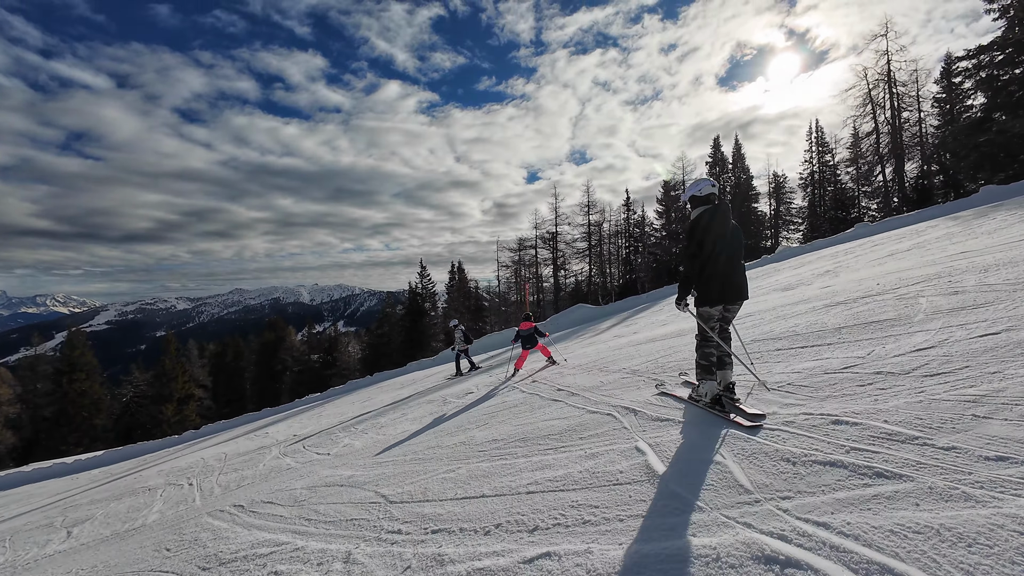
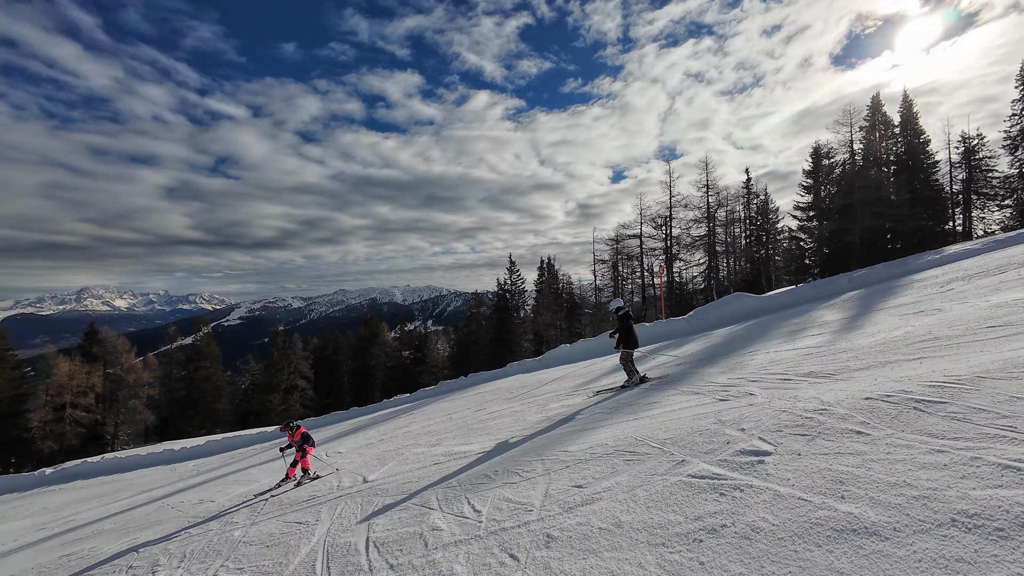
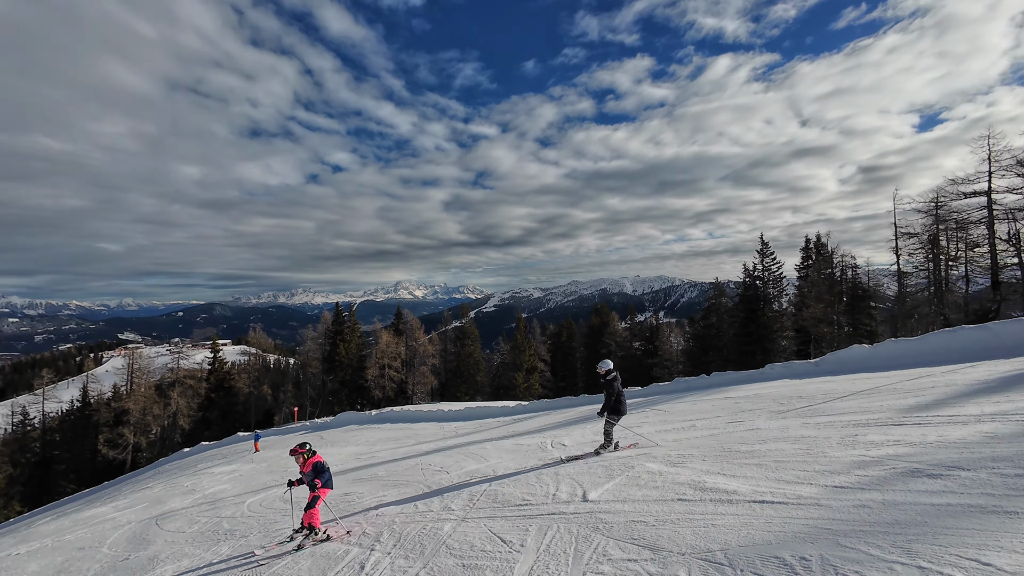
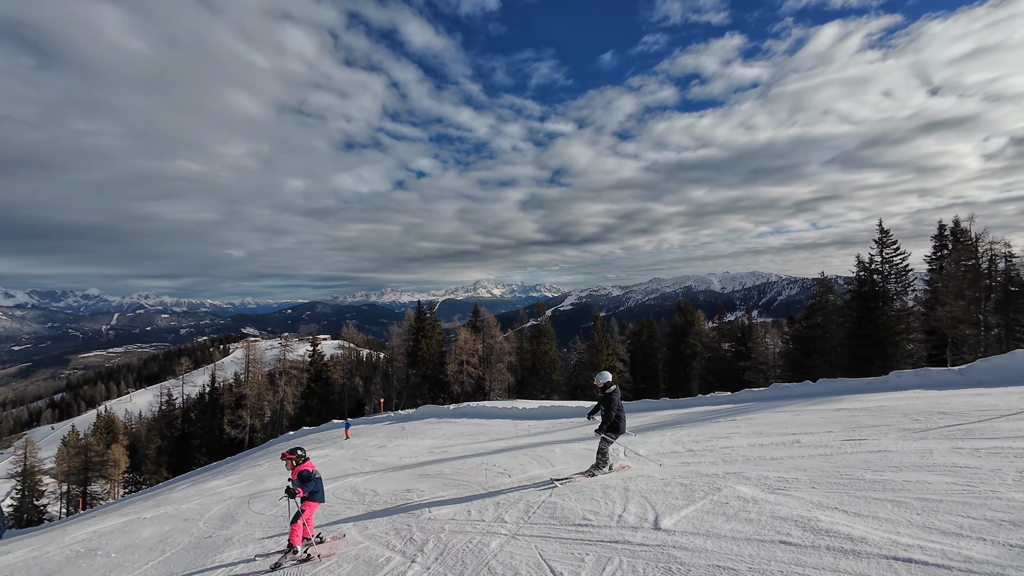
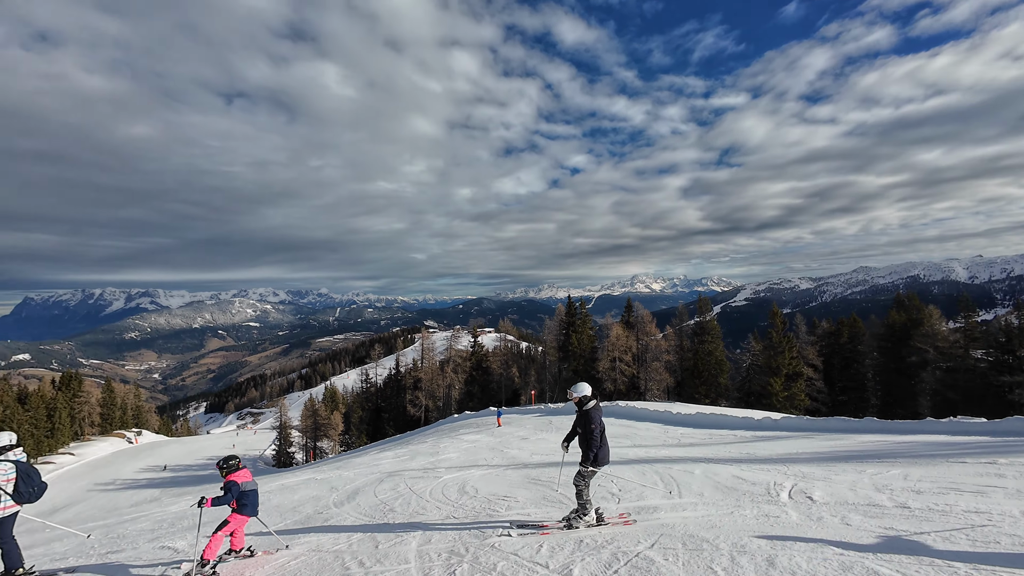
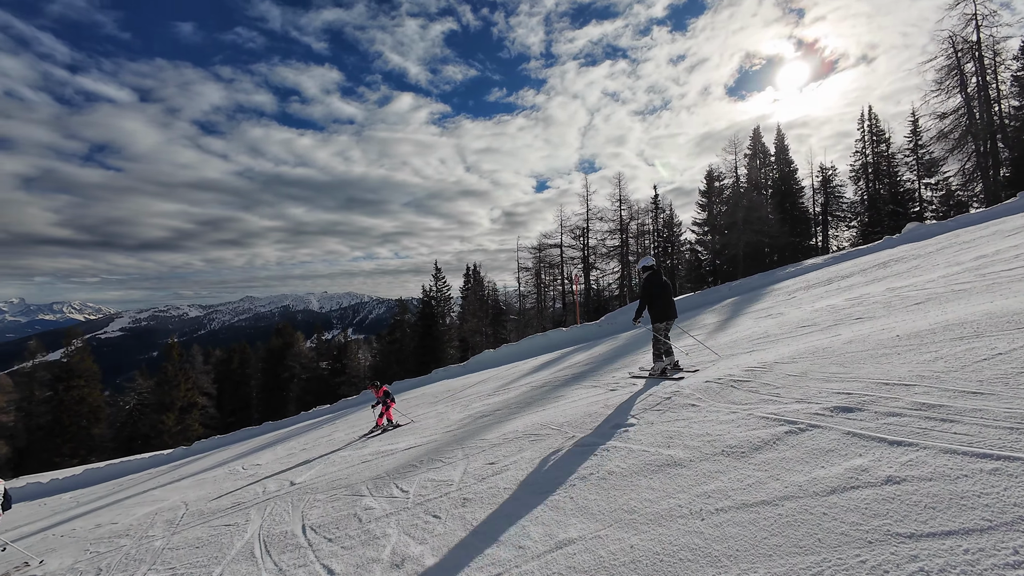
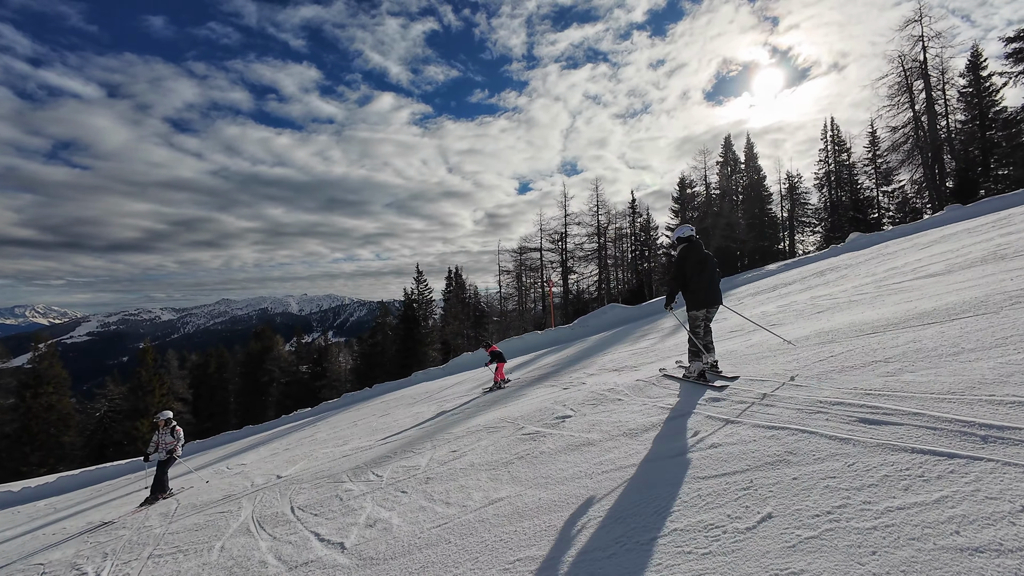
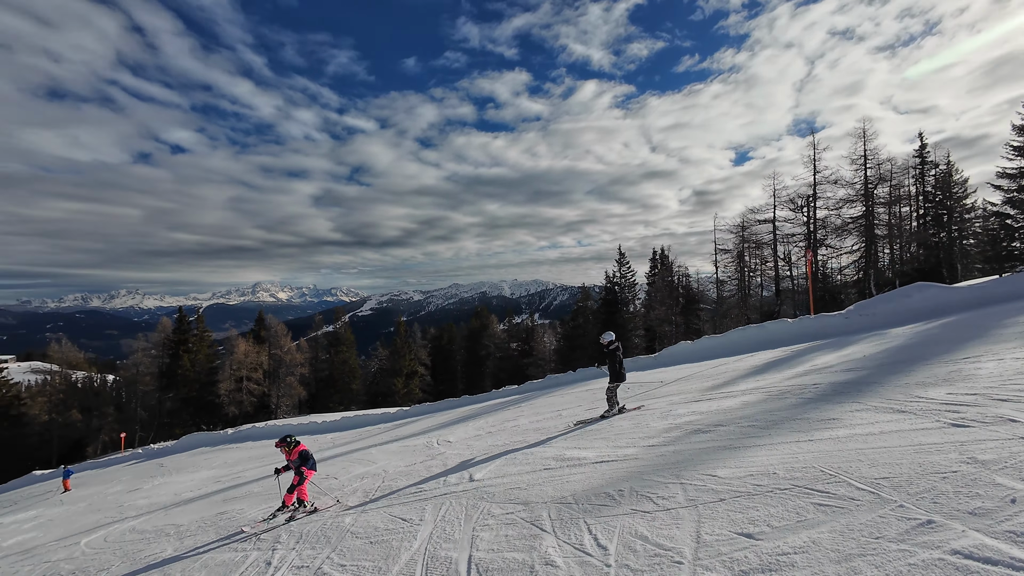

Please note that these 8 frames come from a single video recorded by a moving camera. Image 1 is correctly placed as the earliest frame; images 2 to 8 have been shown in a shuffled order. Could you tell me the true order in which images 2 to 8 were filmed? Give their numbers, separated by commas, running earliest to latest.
7, 6, 2, 8, 3, 4, 5
